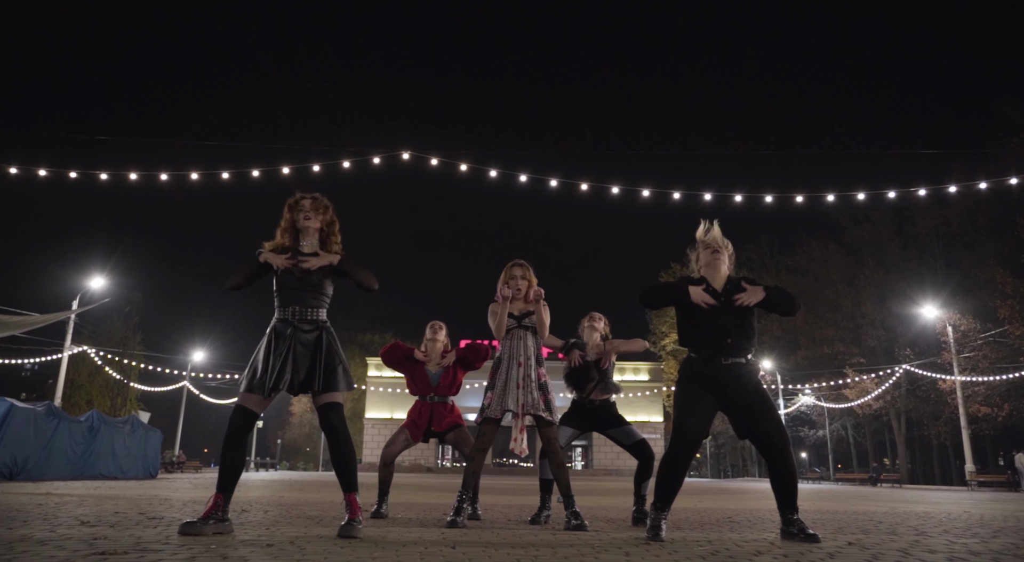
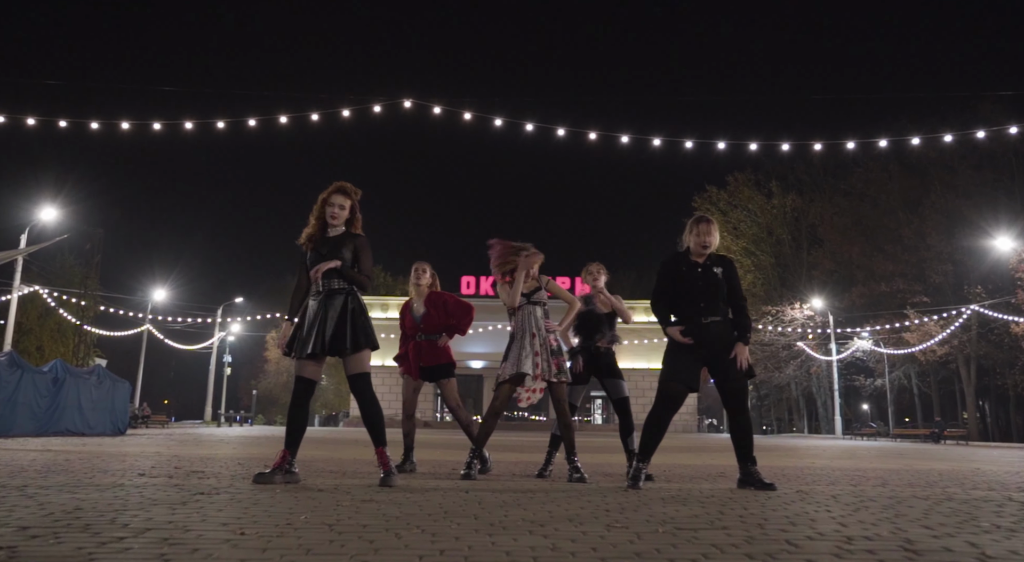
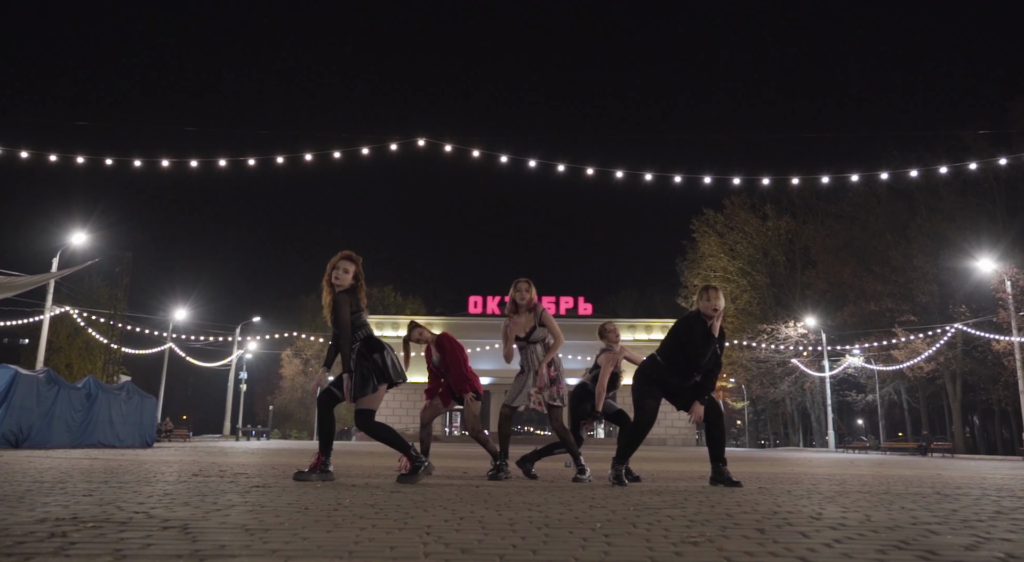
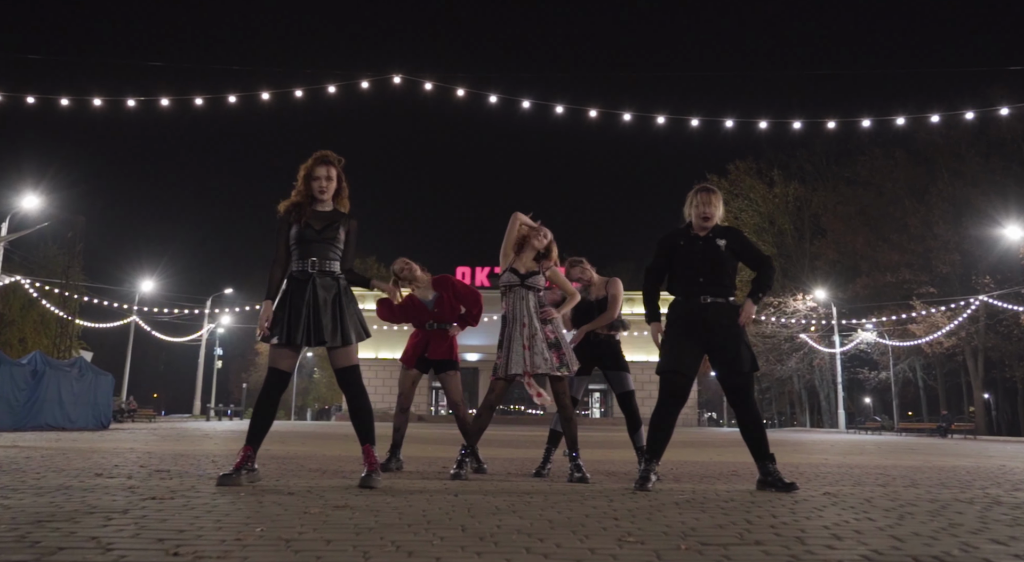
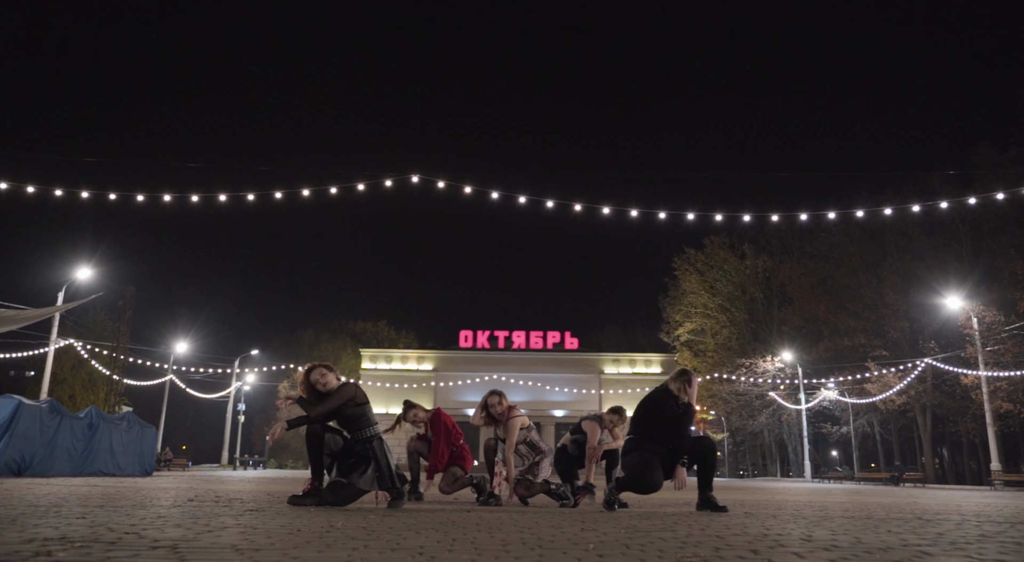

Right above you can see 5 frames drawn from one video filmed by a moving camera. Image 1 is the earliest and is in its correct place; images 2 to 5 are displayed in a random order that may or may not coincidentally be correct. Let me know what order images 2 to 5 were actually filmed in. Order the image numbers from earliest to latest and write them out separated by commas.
5, 3, 2, 4
